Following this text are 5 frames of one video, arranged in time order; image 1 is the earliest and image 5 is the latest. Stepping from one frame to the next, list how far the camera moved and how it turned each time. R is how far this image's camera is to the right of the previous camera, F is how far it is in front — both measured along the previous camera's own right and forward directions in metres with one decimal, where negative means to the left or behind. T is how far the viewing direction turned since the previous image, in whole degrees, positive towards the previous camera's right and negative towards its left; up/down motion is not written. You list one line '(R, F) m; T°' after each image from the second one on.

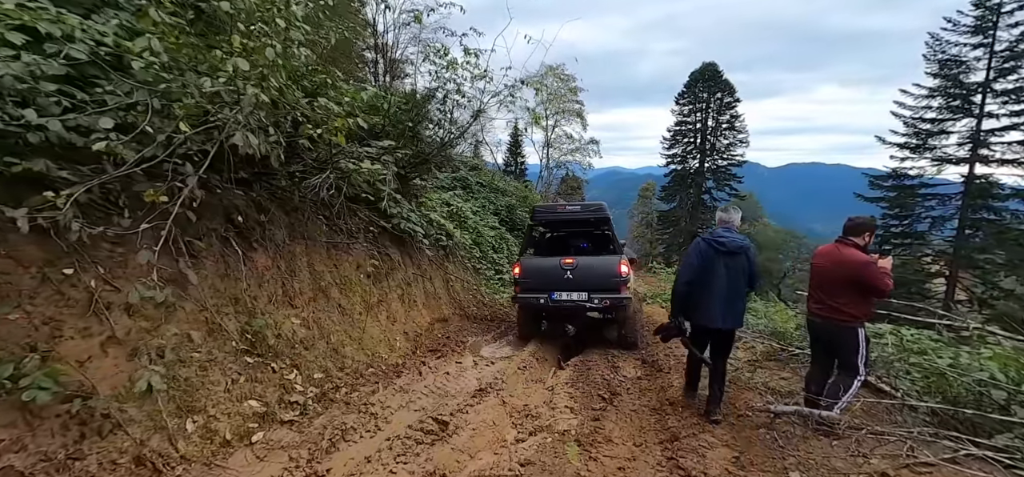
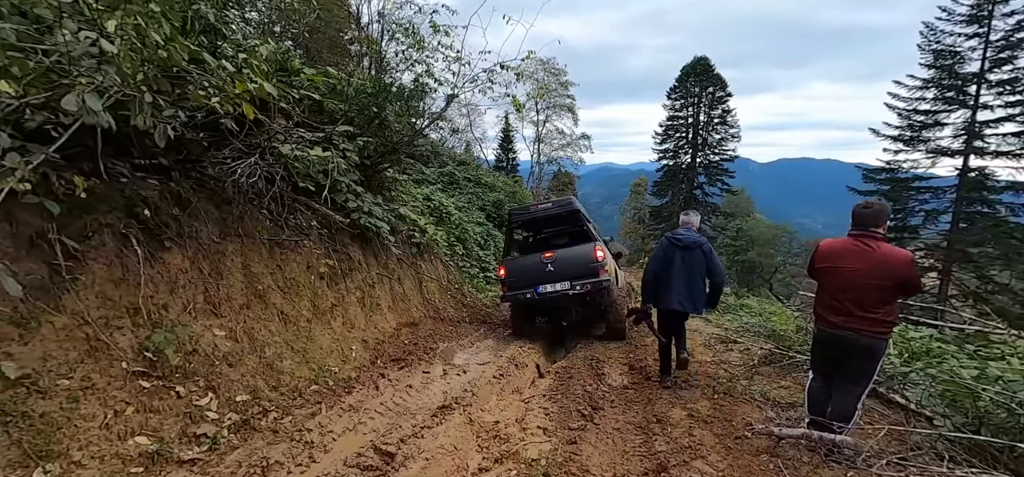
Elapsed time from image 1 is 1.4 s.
(+0.2, +0.5) m; +1°
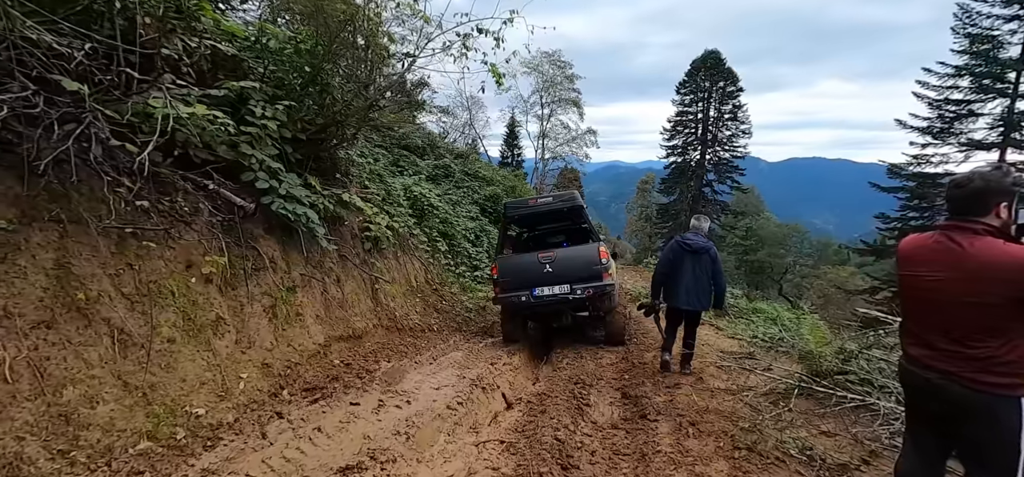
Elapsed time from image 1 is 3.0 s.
(+0.4, +1.2) m; -1°
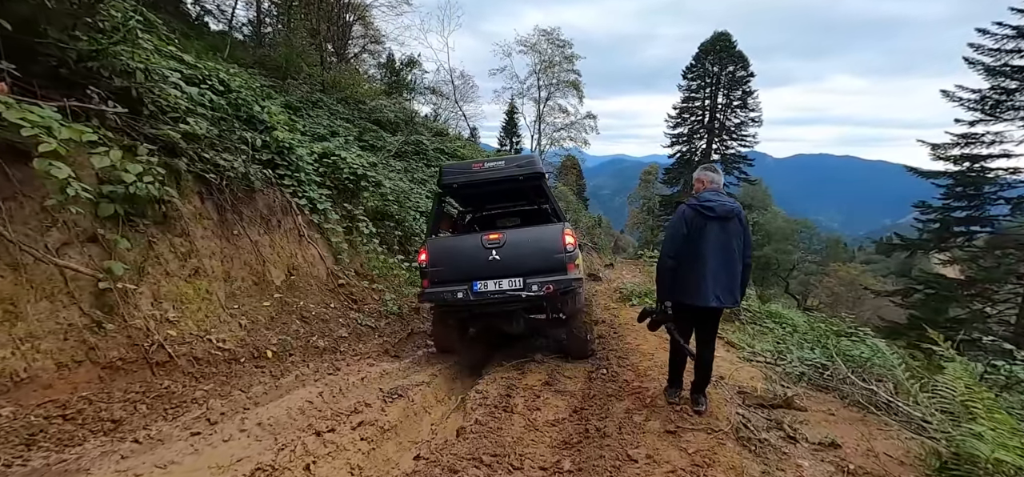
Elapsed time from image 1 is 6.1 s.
(+1.0, +2.6) m; 0°
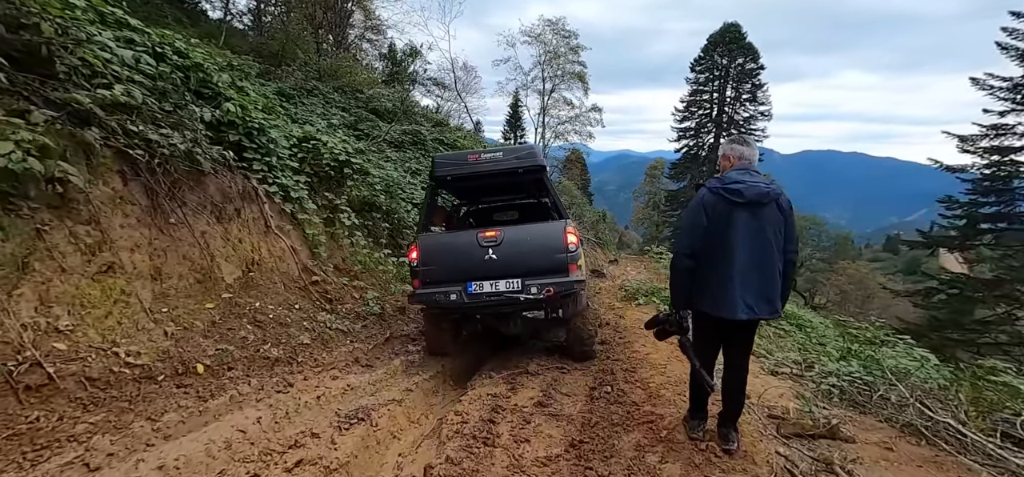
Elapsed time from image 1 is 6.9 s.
(+0.1, +0.7) m; -1°
